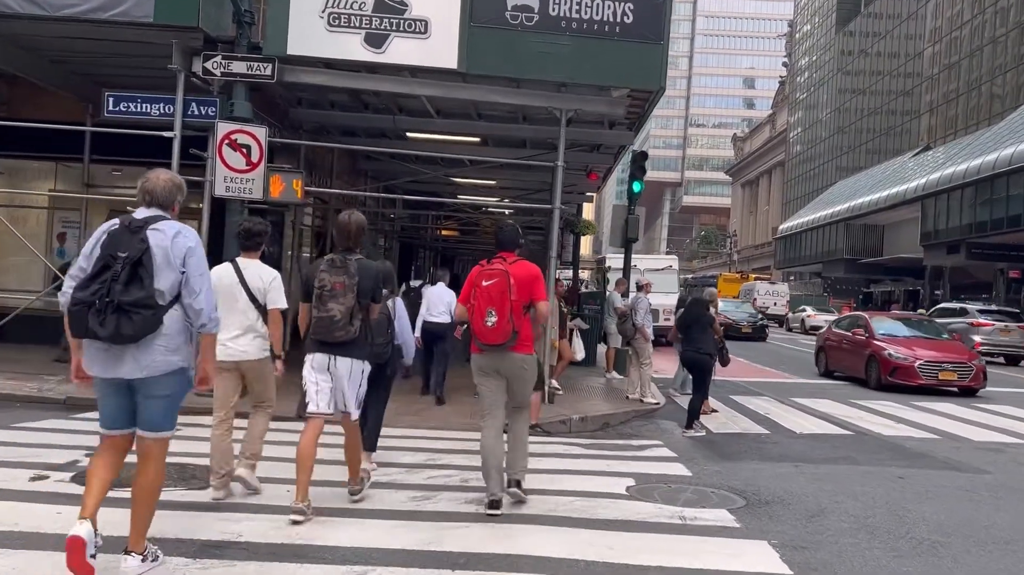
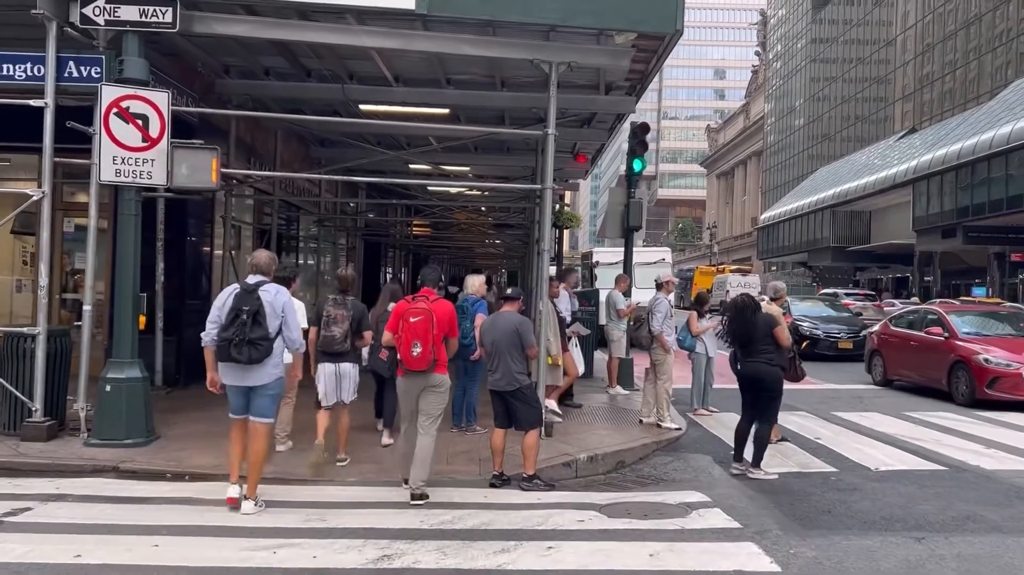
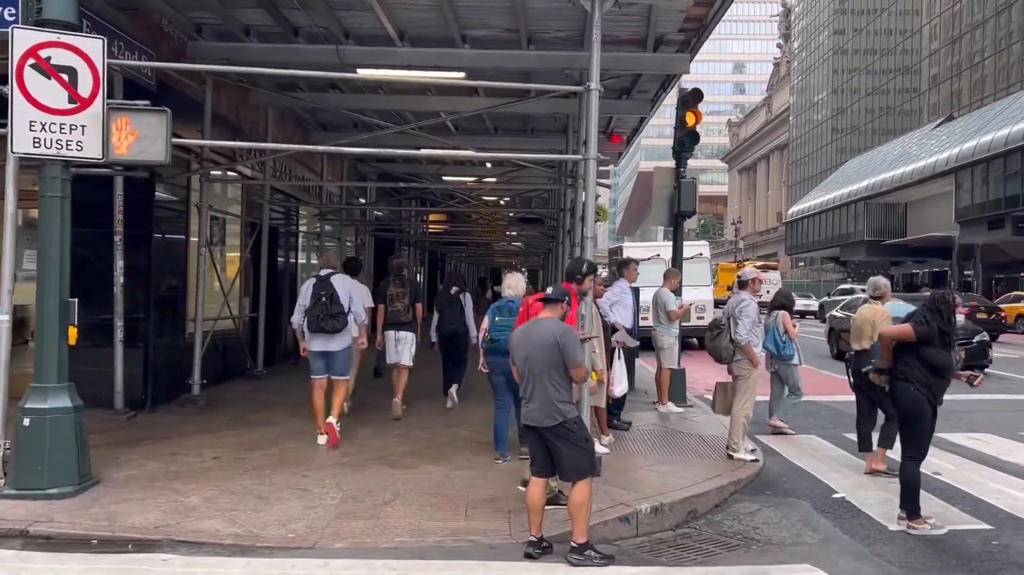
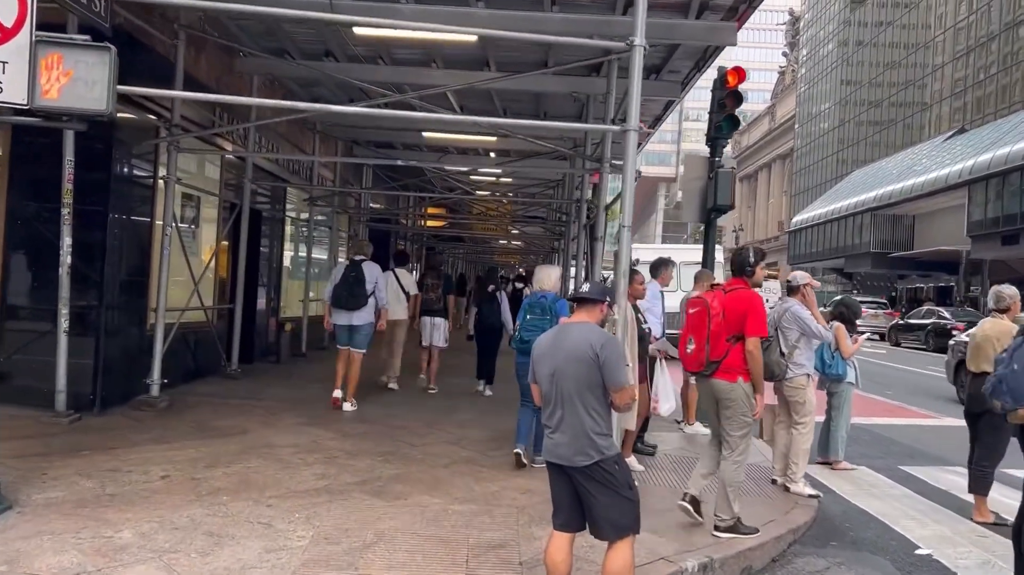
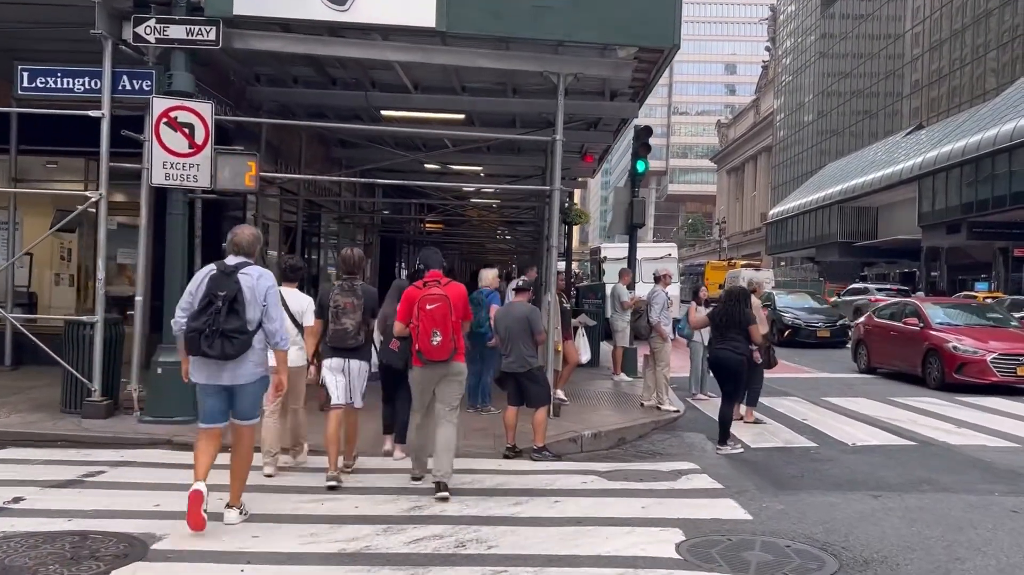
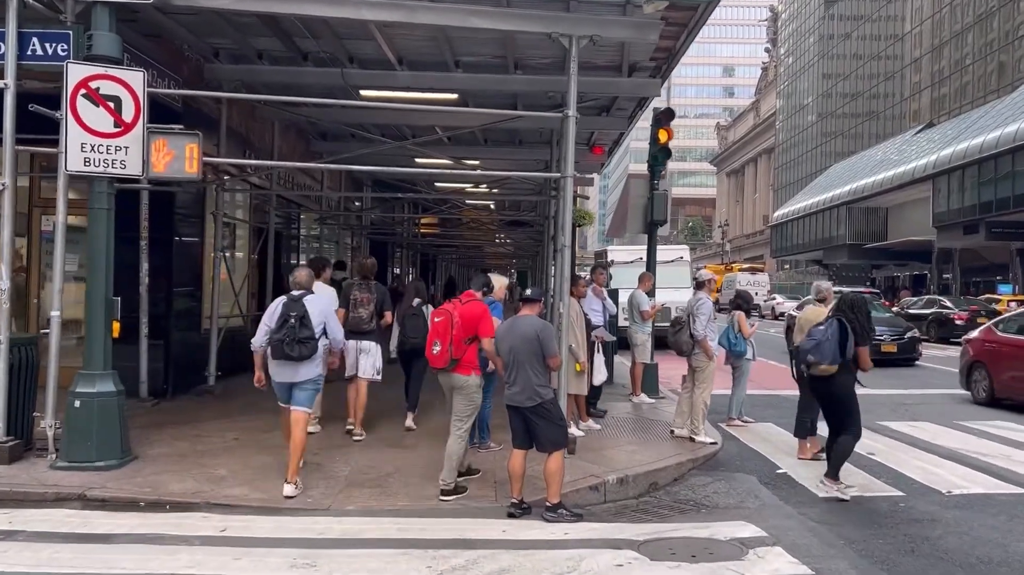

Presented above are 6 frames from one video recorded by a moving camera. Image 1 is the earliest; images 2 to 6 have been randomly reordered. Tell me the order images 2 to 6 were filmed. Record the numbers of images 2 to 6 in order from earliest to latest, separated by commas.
5, 2, 6, 3, 4
